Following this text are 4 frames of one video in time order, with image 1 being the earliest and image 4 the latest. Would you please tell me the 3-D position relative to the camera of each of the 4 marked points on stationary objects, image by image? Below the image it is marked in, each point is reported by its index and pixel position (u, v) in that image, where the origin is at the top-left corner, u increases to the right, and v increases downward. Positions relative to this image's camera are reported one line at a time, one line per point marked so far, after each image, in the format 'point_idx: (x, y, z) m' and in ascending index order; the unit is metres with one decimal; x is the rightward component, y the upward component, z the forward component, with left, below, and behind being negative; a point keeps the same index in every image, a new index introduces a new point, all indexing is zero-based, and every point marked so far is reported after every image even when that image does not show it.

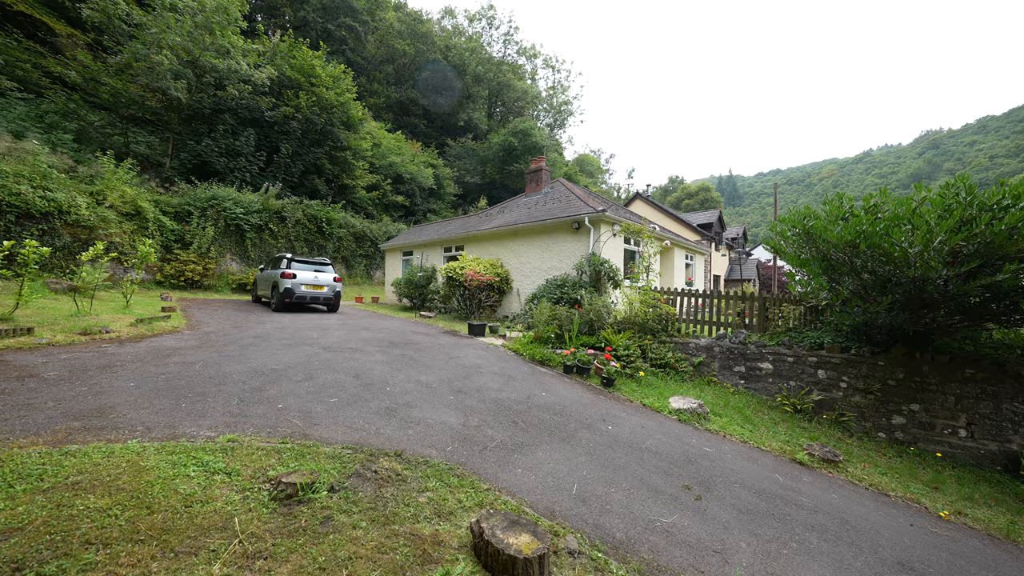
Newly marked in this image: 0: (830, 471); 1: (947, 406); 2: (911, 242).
0: (+3.8, -2.2, +4.3) m
1: (+5.9, -1.6, +4.9) m
2: (+4.8, +0.5, +4.2) m
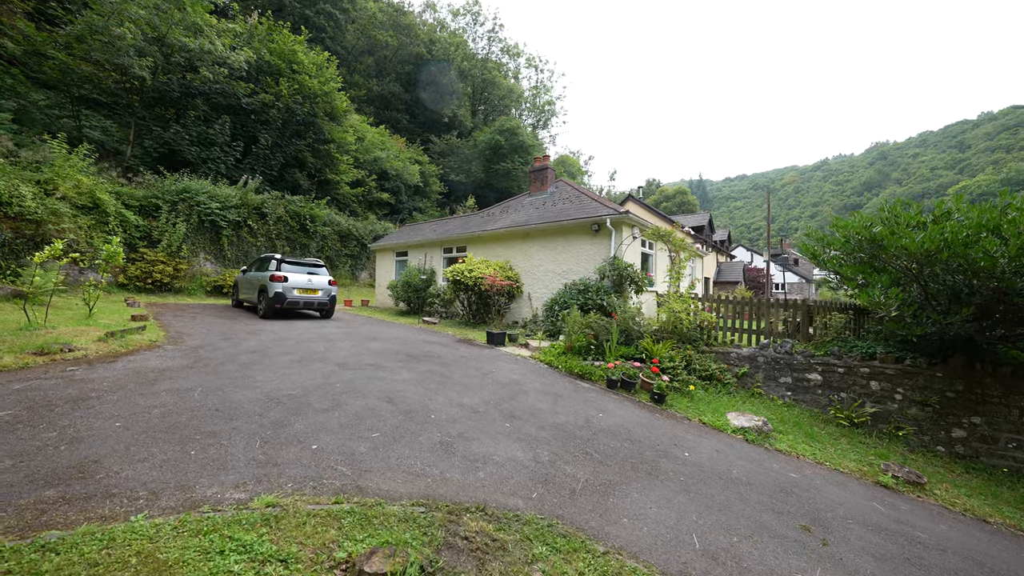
0: (+4.6, -2.3, +4.0) m
1: (+6.6, -1.7, +4.7) m
2: (+5.5, +0.4, +4.0) m
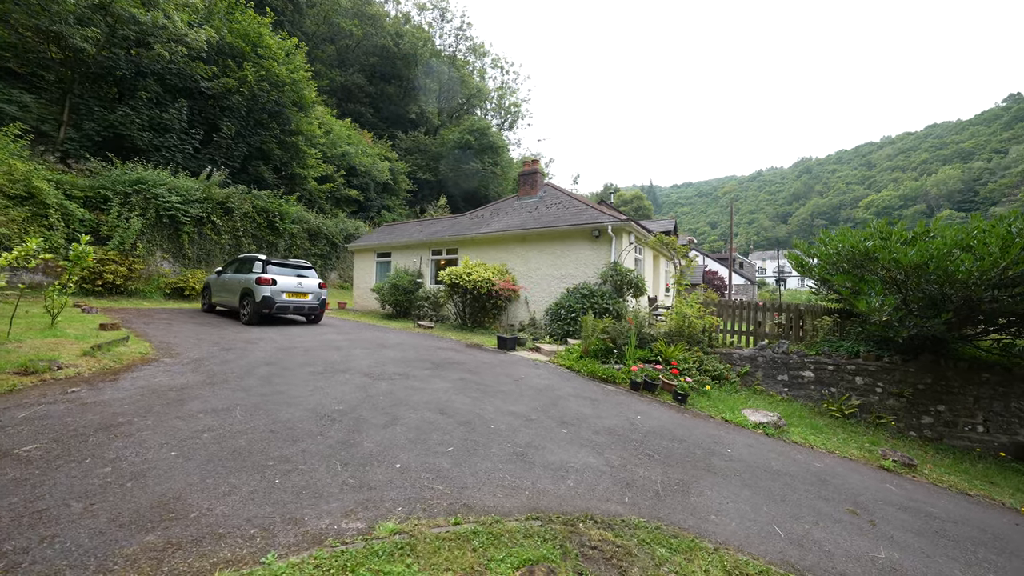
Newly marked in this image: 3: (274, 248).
0: (+5.2, -2.4, +4.6) m
1: (+7.1, -1.8, +5.6) m
2: (+6.1, +0.3, +4.7) m
3: (-9.4, +1.6, +14.1) m
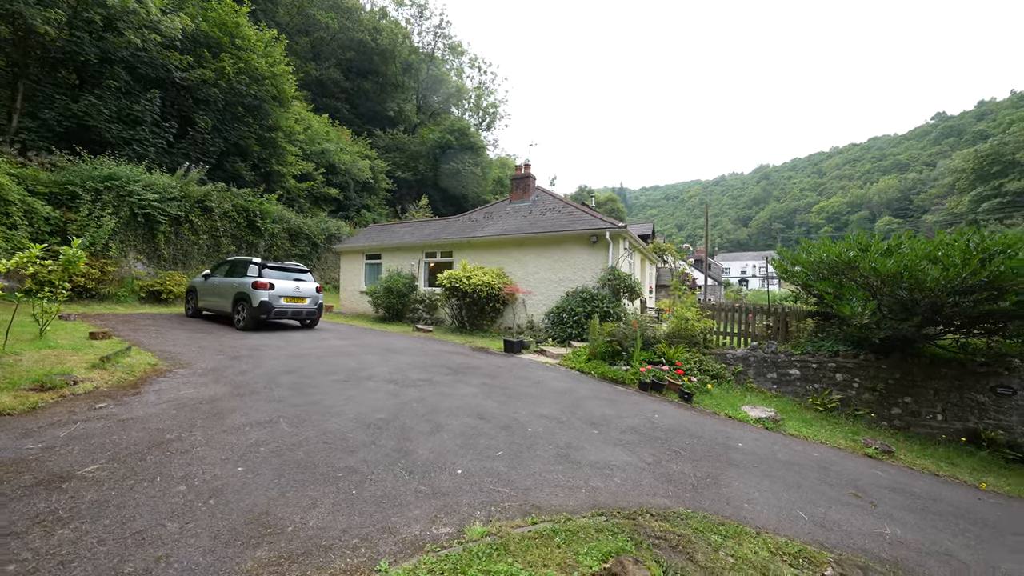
0: (+5.6, -2.5, +5.2) m
1: (+7.4, -1.9, +6.3) m
2: (+6.5, +0.2, +5.4) m
3: (-9.7, +1.5, +13.5) m
